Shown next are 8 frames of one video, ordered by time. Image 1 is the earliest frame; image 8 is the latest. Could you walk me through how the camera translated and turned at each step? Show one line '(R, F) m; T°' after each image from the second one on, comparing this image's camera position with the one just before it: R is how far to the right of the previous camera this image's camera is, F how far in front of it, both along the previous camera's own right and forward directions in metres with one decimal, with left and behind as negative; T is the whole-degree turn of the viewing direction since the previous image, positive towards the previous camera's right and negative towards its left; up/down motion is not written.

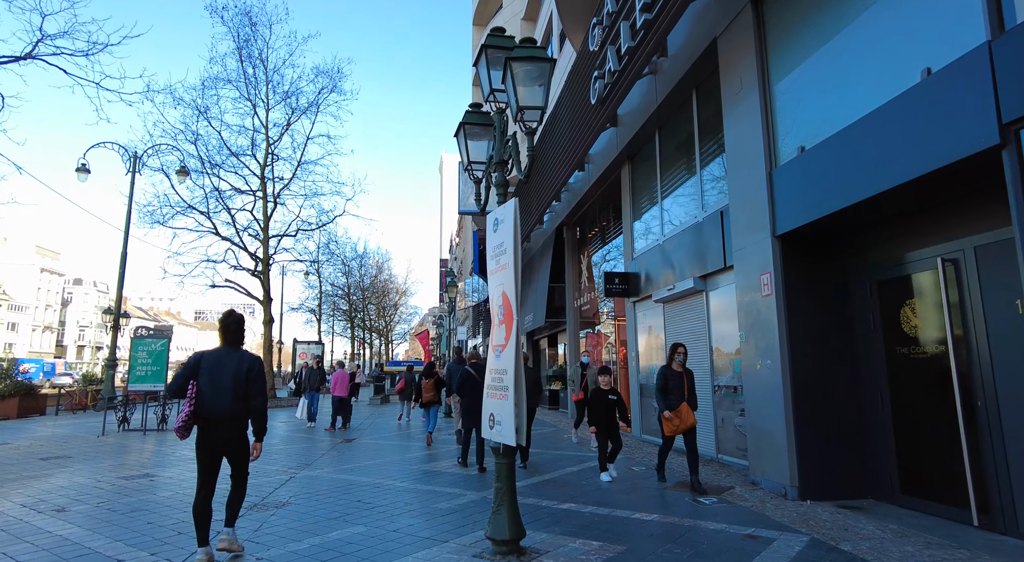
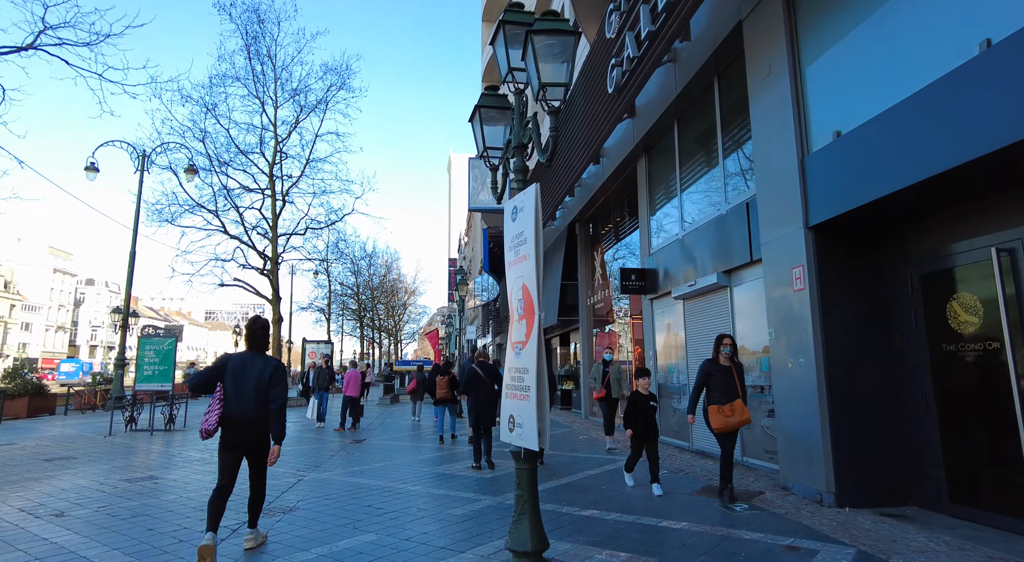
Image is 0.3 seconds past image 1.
(-0.1, +0.3) m; -1°
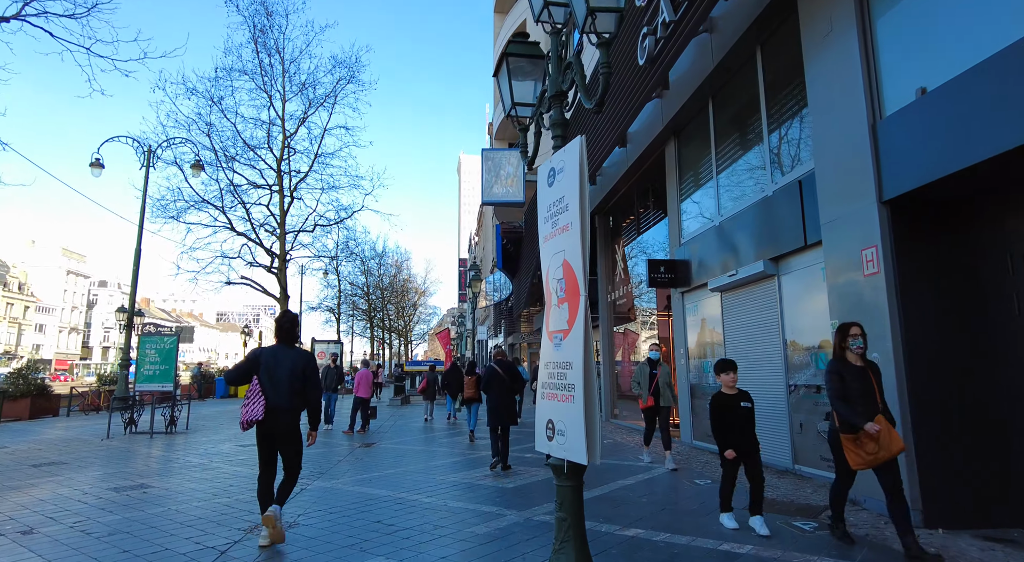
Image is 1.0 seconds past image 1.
(-0.2, +0.8) m; -1°
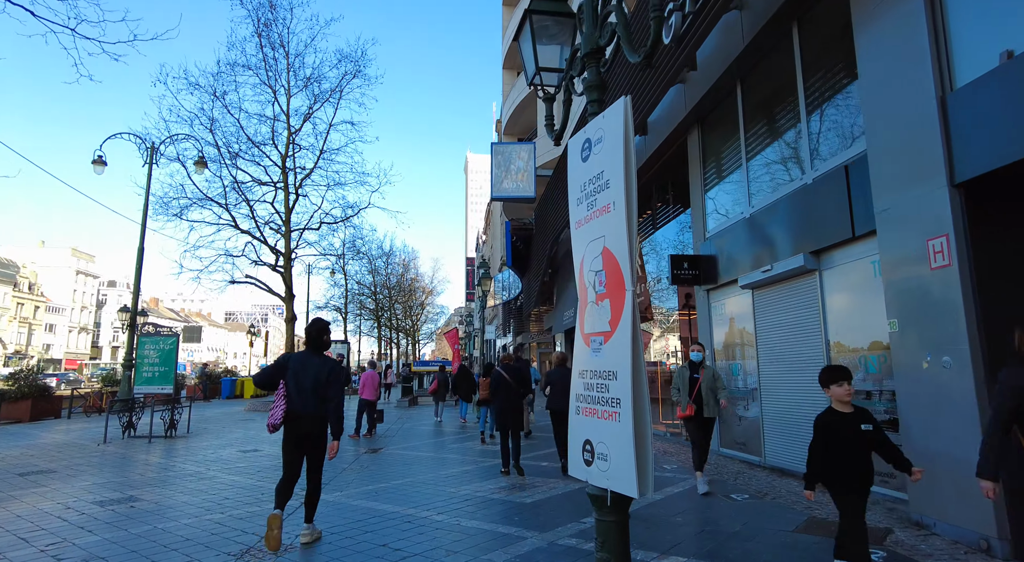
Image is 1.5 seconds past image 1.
(-0.1, +0.6) m; -1°
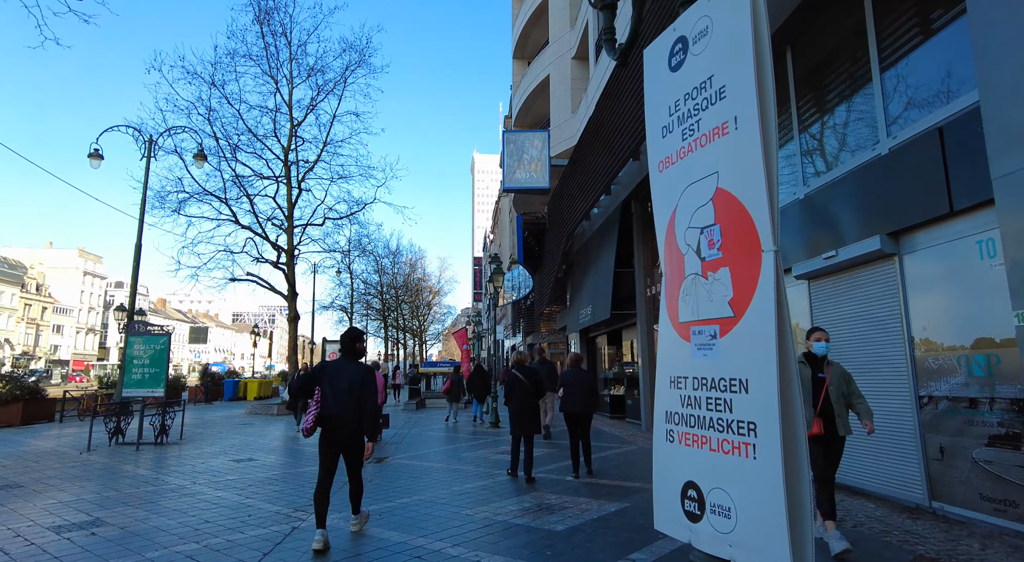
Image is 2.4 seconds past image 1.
(-0.2, +1.0) m; -1°
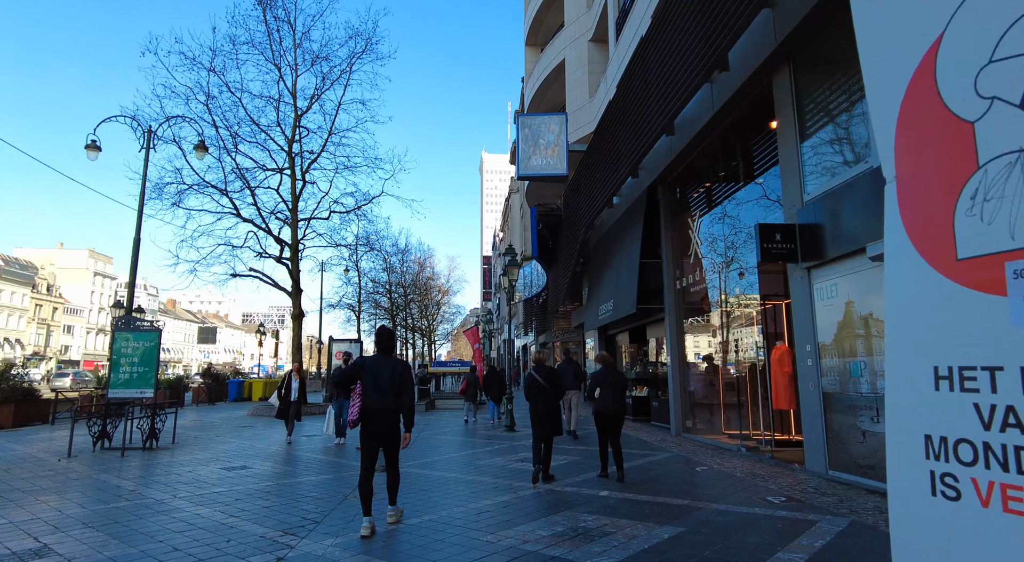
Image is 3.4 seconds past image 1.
(-0.2, +1.0) m; -1°
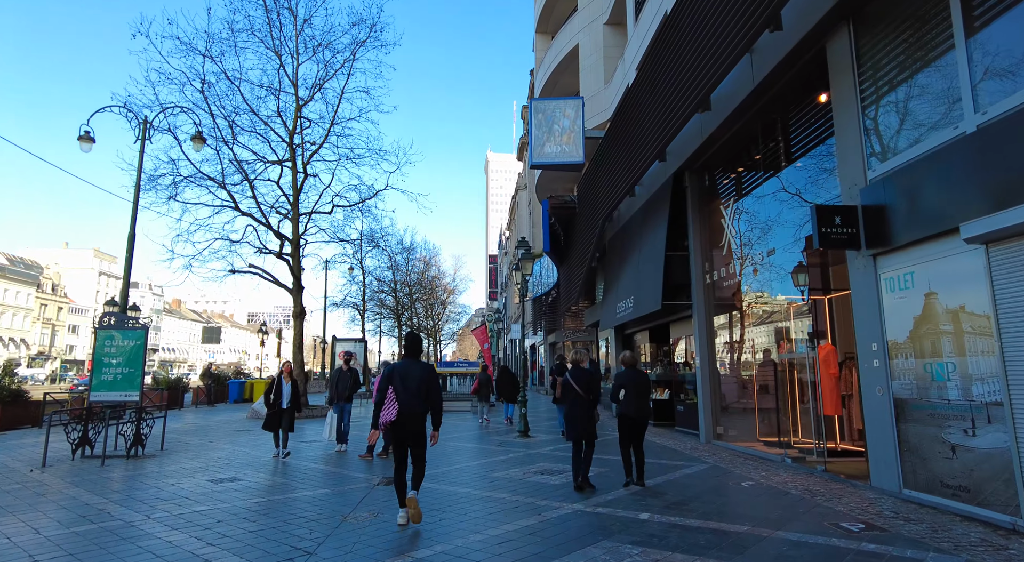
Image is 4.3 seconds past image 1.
(-0.2, +1.0) m; 0°
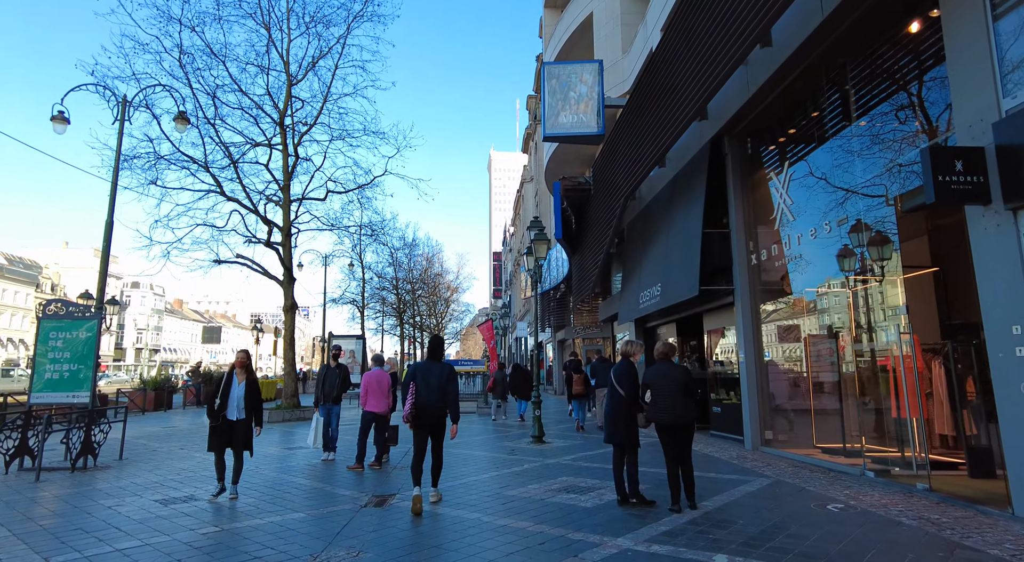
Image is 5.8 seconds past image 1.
(-0.2, +1.6) m; 0°
